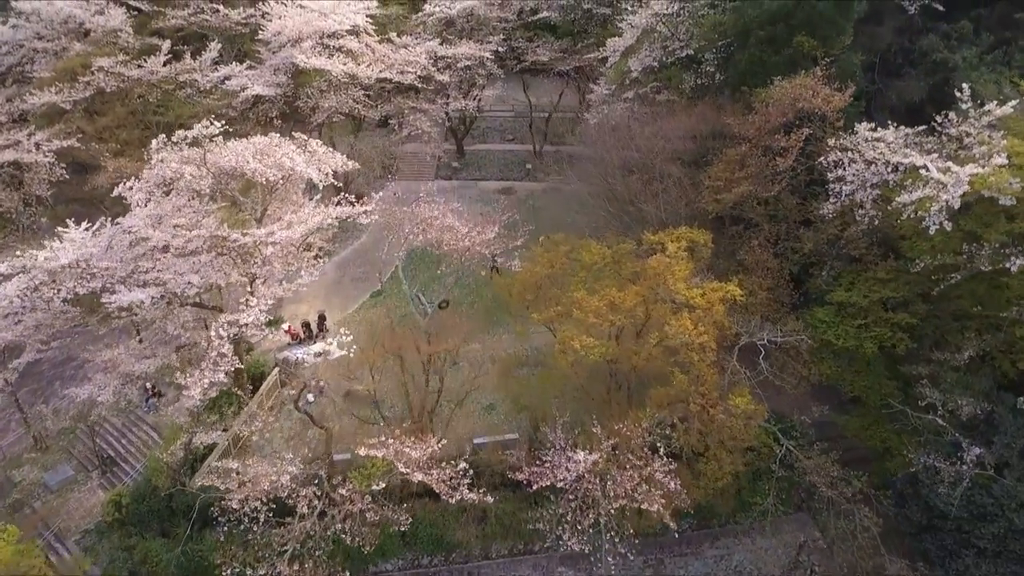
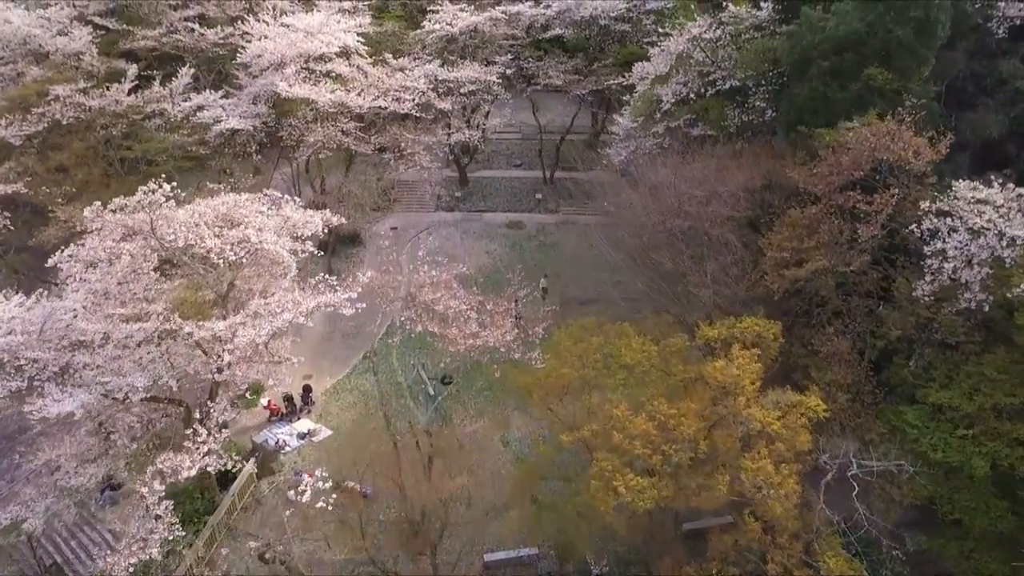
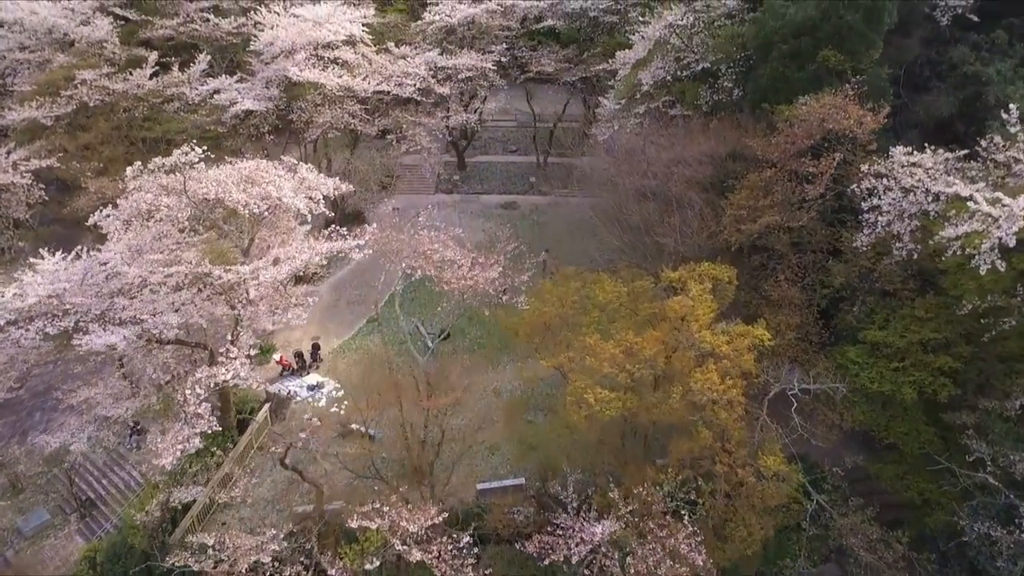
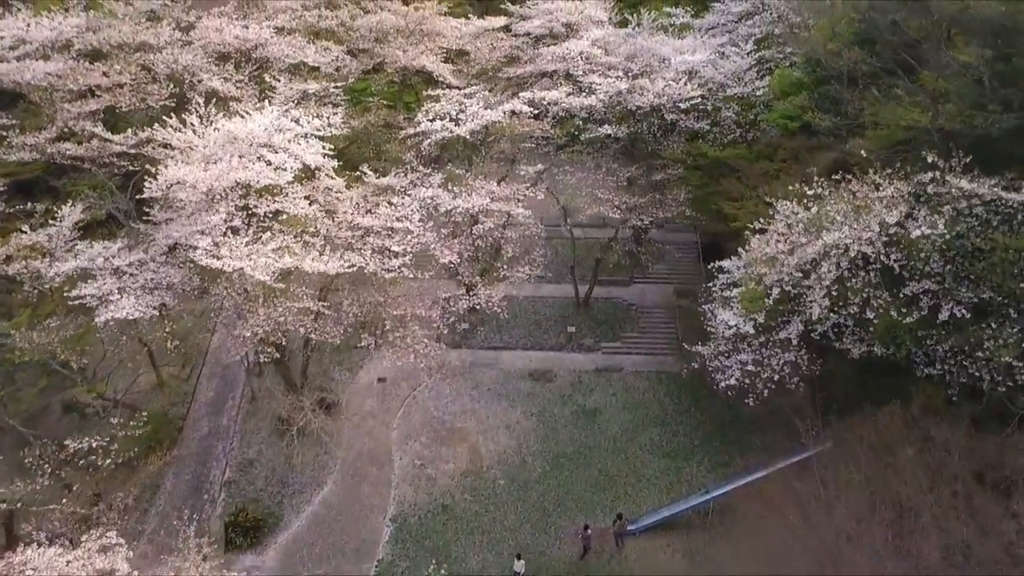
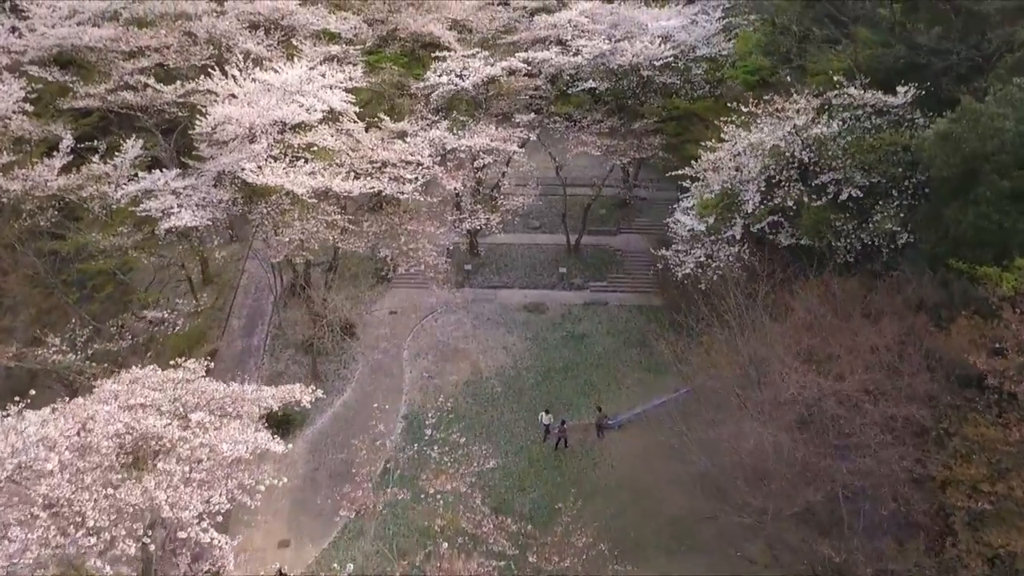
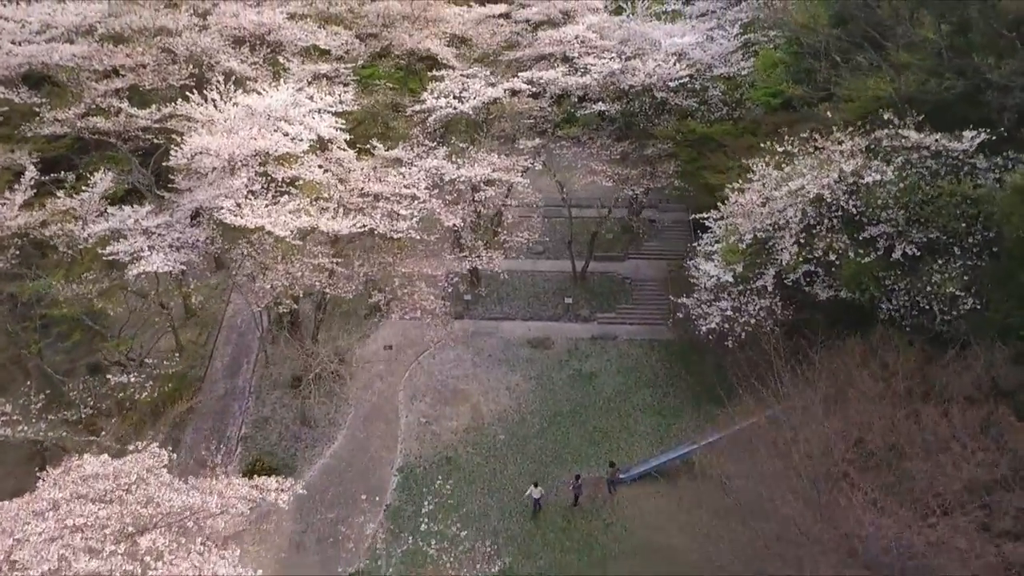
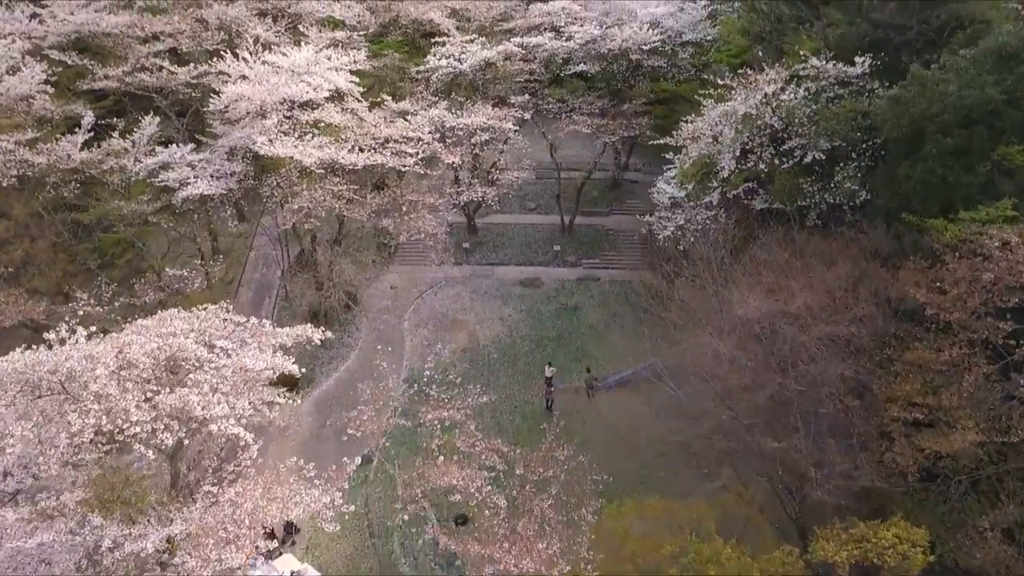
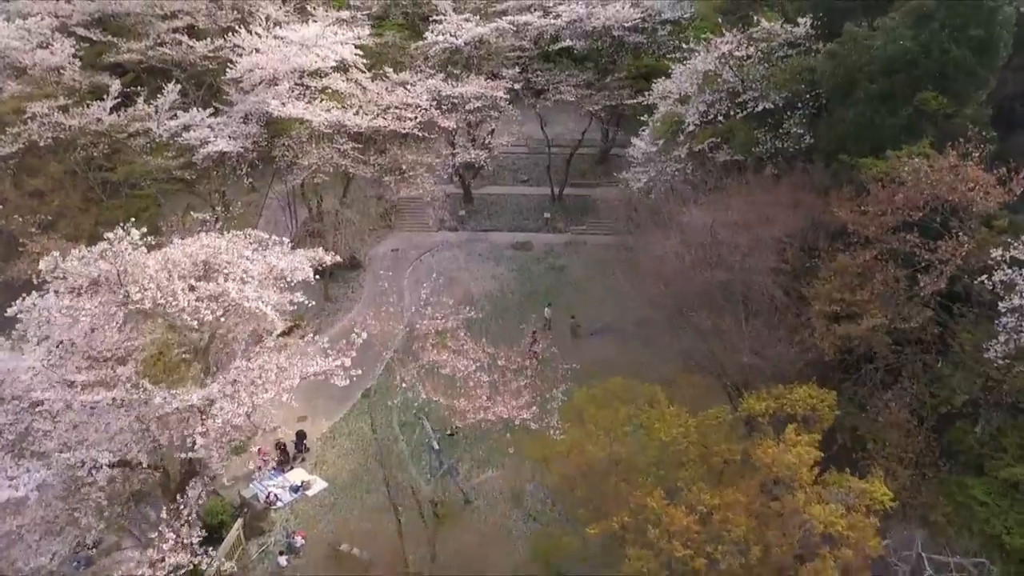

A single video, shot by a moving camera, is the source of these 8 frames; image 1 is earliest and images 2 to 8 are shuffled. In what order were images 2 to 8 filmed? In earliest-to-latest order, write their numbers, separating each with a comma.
3, 2, 8, 7, 5, 6, 4
